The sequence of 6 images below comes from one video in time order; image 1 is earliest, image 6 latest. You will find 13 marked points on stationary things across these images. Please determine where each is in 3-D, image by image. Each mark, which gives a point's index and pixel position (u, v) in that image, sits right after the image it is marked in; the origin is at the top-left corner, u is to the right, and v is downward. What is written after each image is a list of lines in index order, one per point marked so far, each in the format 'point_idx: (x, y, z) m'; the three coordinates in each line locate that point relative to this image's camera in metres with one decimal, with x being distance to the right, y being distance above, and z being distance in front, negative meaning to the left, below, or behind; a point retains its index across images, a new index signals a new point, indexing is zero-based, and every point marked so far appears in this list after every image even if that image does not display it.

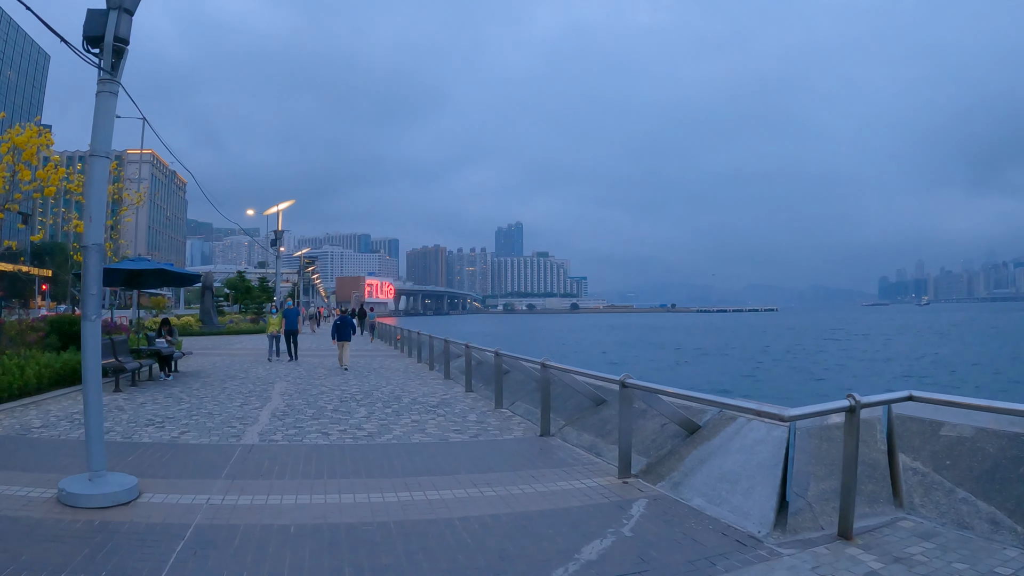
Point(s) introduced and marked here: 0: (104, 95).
0: (-3.6, +1.7, +6.1) m
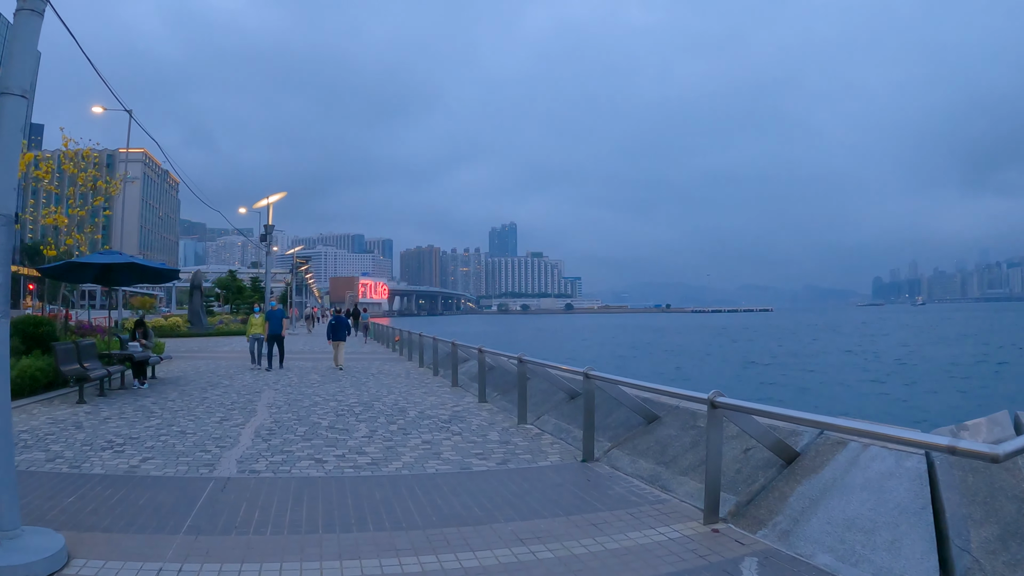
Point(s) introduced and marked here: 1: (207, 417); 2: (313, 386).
0: (-3.2, +1.8, +4.5) m
1: (-4.3, -1.8, +9.7) m
2: (-3.8, -1.9, +13.2) m
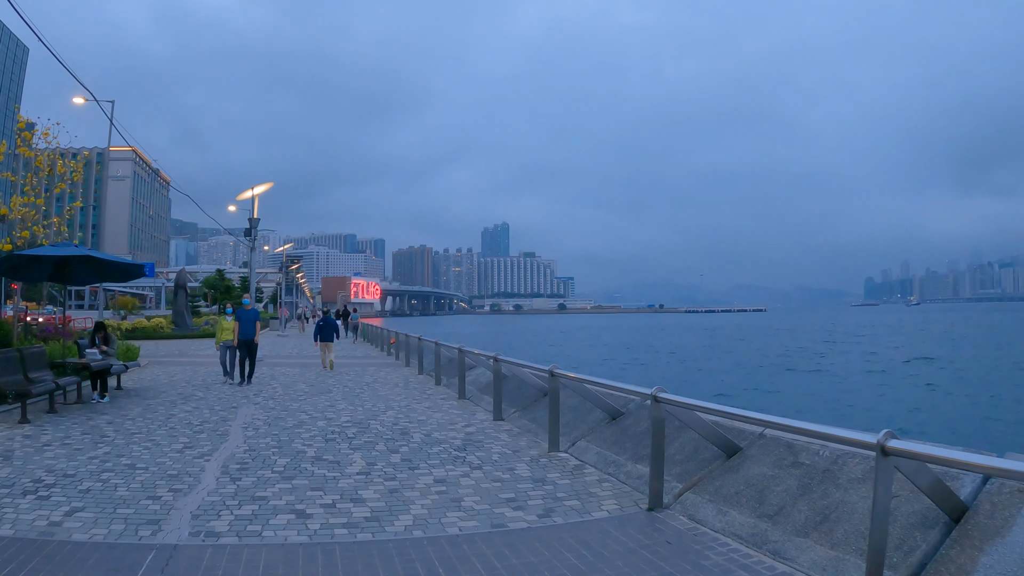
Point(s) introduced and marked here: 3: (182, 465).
0: (-2.8, +1.8, +2.8) m
1: (-4.0, -1.8, +7.9) m
2: (-3.5, -1.8, +11.4) m
3: (-3.3, -1.8, +6.9) m
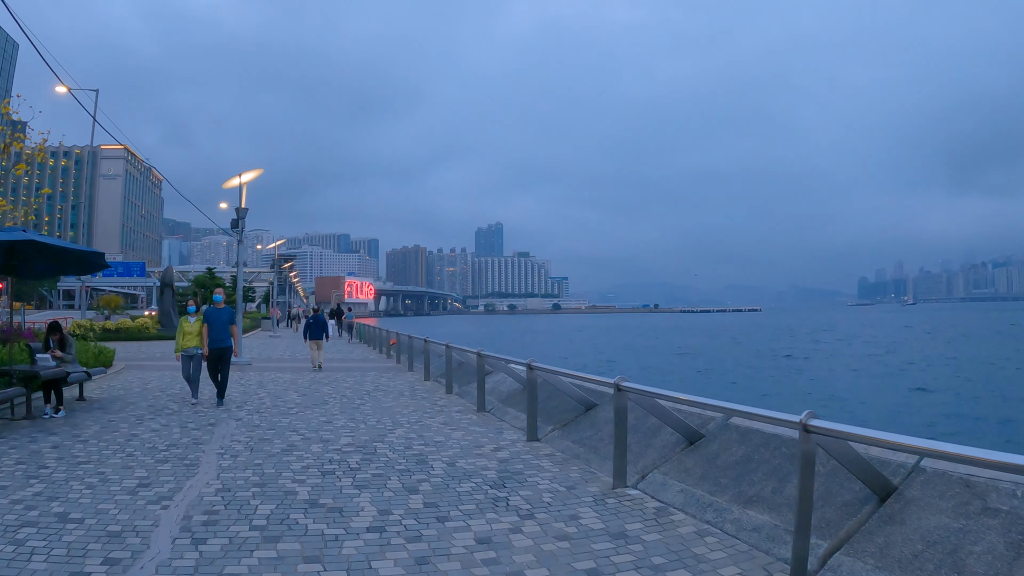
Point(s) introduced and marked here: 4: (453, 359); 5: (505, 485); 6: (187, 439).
0: (-2.3, +1.9, +1.0) m
1: (-3.5, -1.7, +6.1) m
2: (-3.1, -1.8, +9.7) m
3: (-2.8, -1.7, +5.1) m
4: (-1.1, -1.3, +12.7) m
5: (-0.1, -1.7, +6.0) m
6: (-3.8, -1.7, +8.0) m
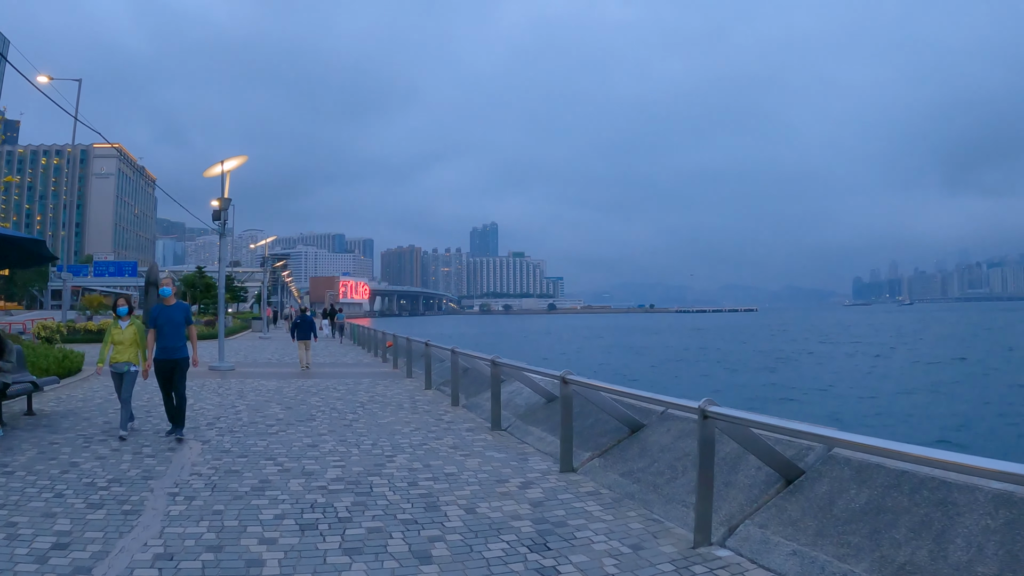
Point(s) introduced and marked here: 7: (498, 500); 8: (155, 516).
0: (-2.0, +2.0, -0.6) m
1: (-3.2, -1.6, +4.6) m
2: (-2.8, -1.7, +8.1) m
3: (-2.5, -1.6, +3.5) m
4: (-0.8, -1.3, +11.1) m
5: (+0.2, -1.7, +4.5) m
6: (-3.5, -1.7, +6.4) m
7: (-0.1, -1.7, +5.5) m
8: (-2.6, -1.6, +5.2) m
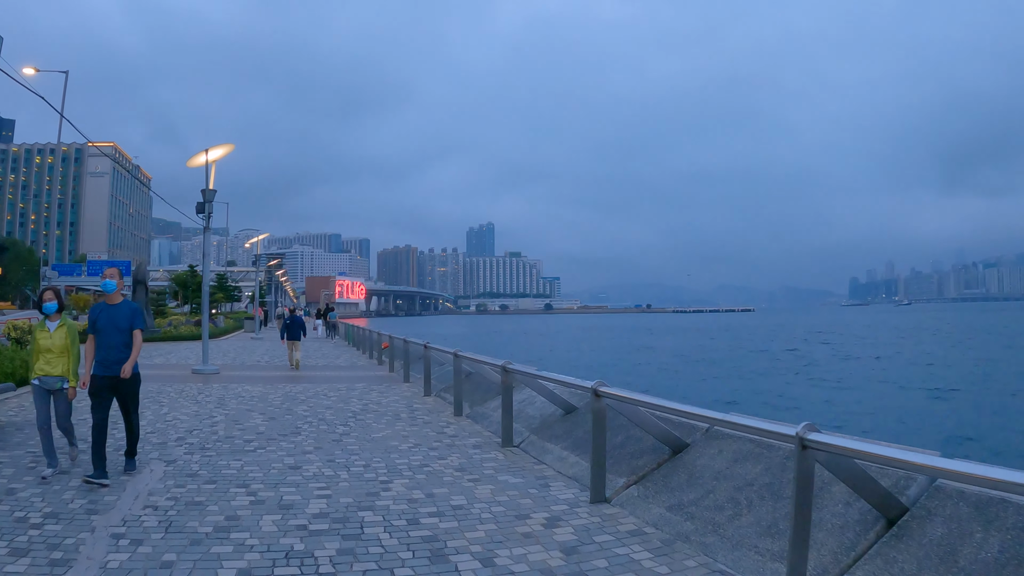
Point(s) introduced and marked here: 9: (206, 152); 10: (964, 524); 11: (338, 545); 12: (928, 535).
0: (-1.8, +2.0, -1.7) m
1: (-3.0, -1.6, +3.5) m
2: (-2.7, -1.6, +7.0) m
3: (-2.4, -1.6, +2.5) m
4: (-0.7, -1.2, +10.0) m
5: (+0.4, -1.6, +3.4) m
6: (-3.3, -1.6, +5.3) m
7: (+0.1, -1.6, +4.4) m
8: (-2.5, -1.6, +4.1) m
9: (-7.1, +3.1, +16.0) m
10: (+2.5, -1.3, +3.8) m
11: (-1.1, -1.6, +4.4) m
12: (+2.4, -1.4, +4.0) m
